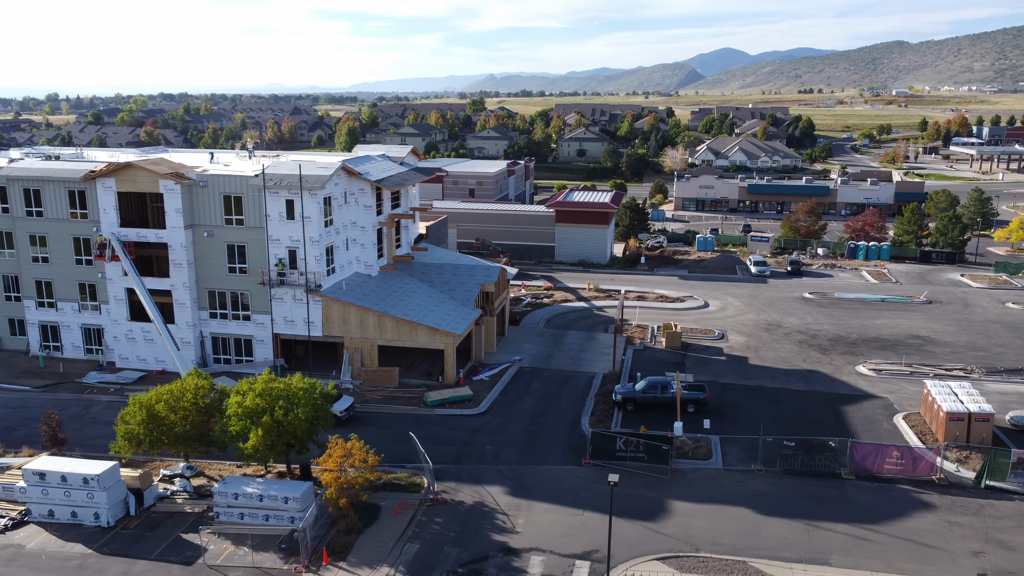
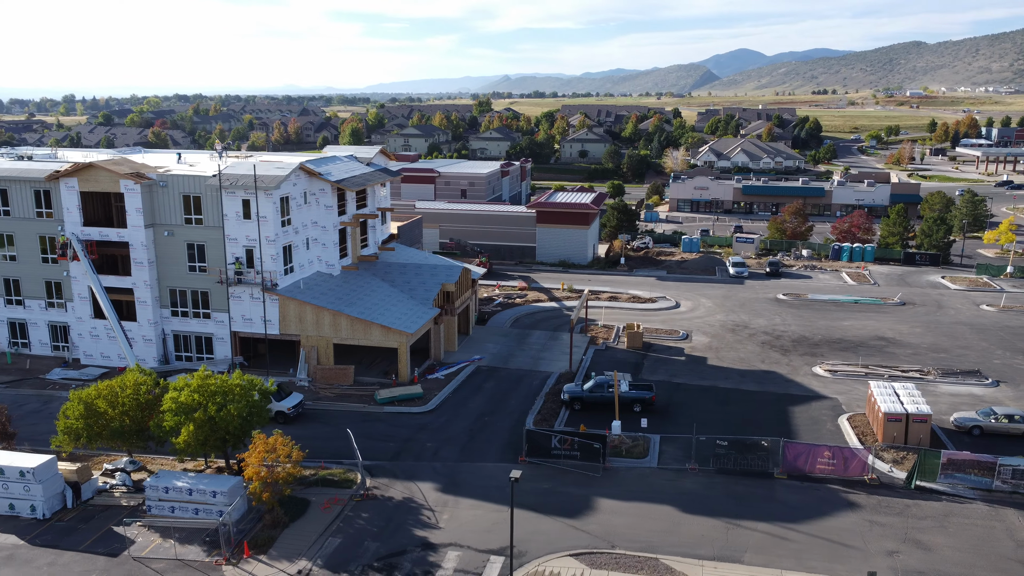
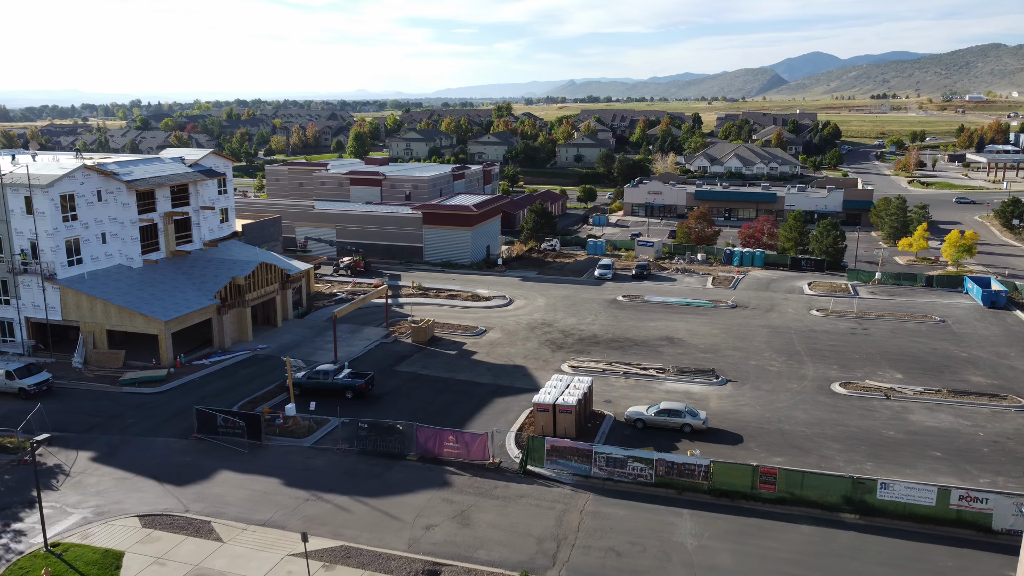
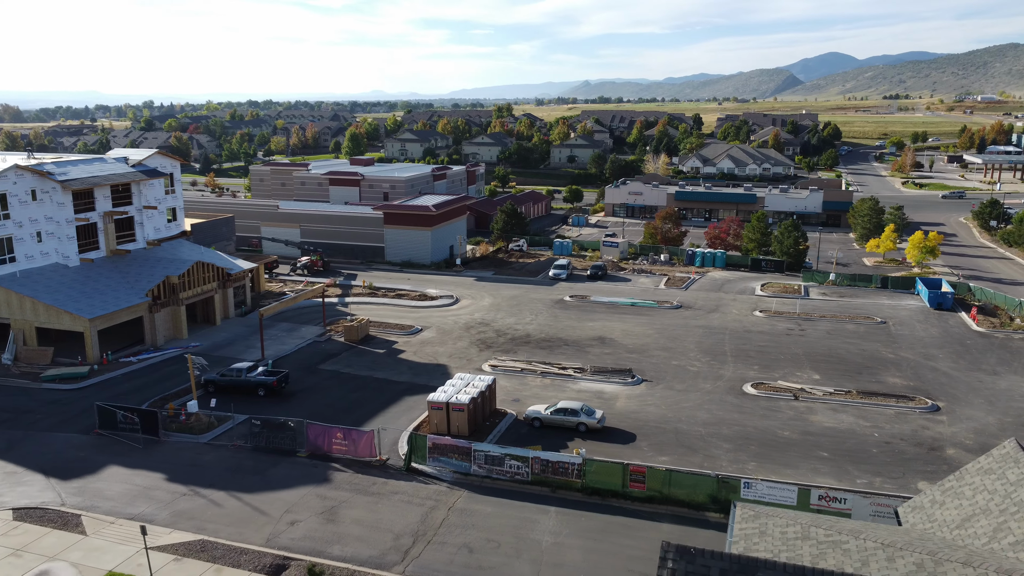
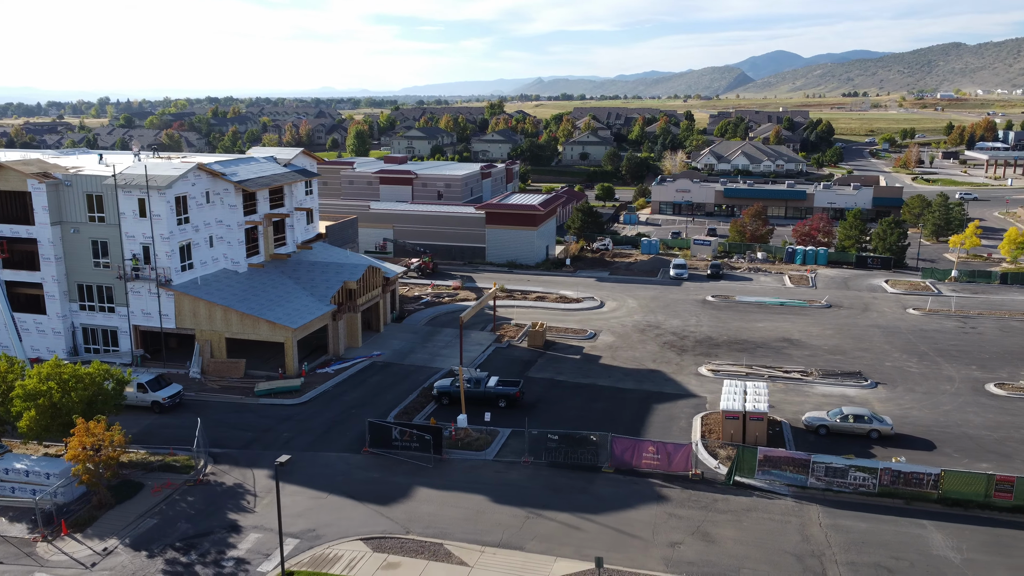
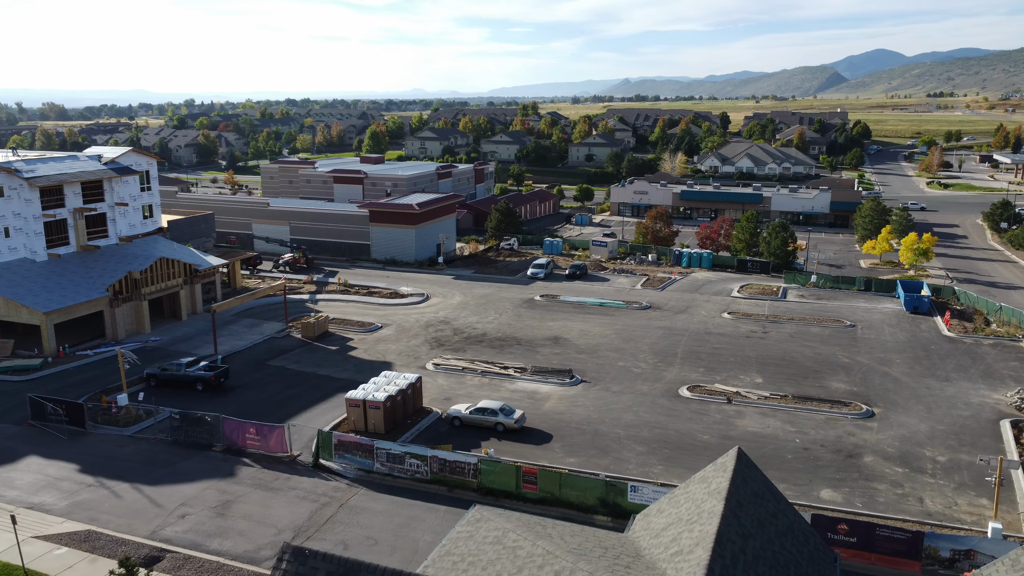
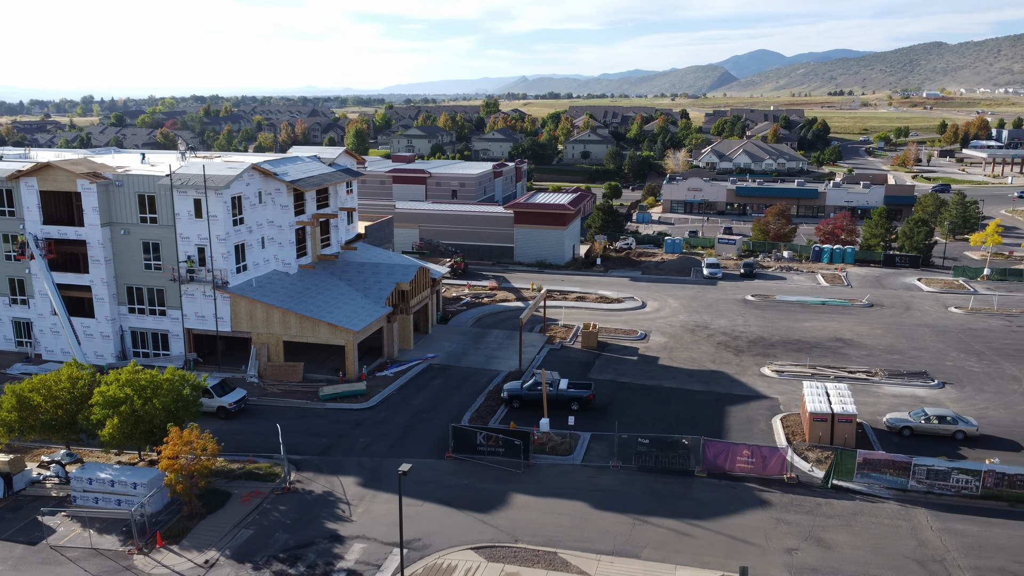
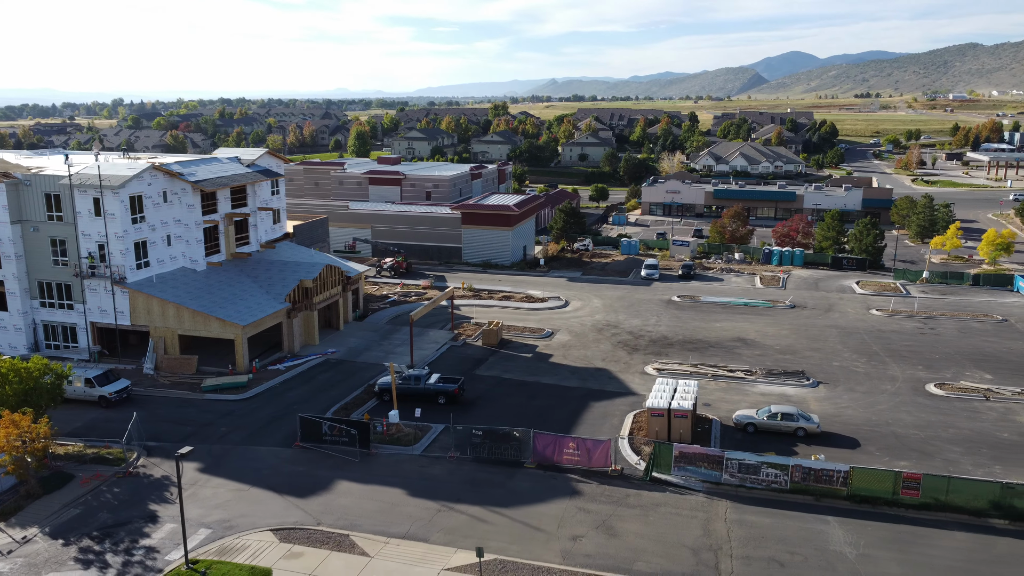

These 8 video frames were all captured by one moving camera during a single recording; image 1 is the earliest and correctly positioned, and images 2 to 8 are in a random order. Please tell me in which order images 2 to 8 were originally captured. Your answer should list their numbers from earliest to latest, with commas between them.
2, 7, 5, 8, 3, 4, 6
